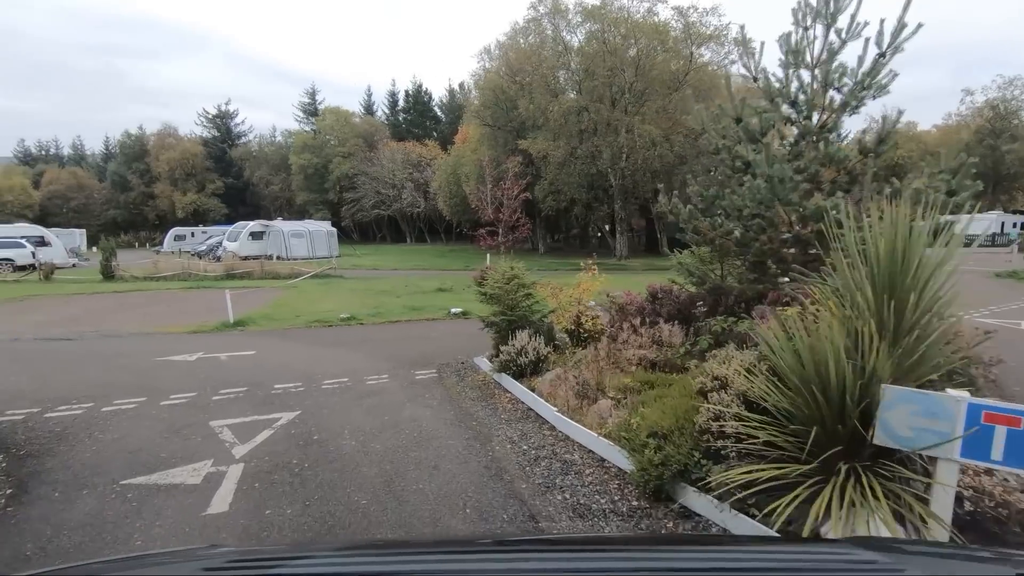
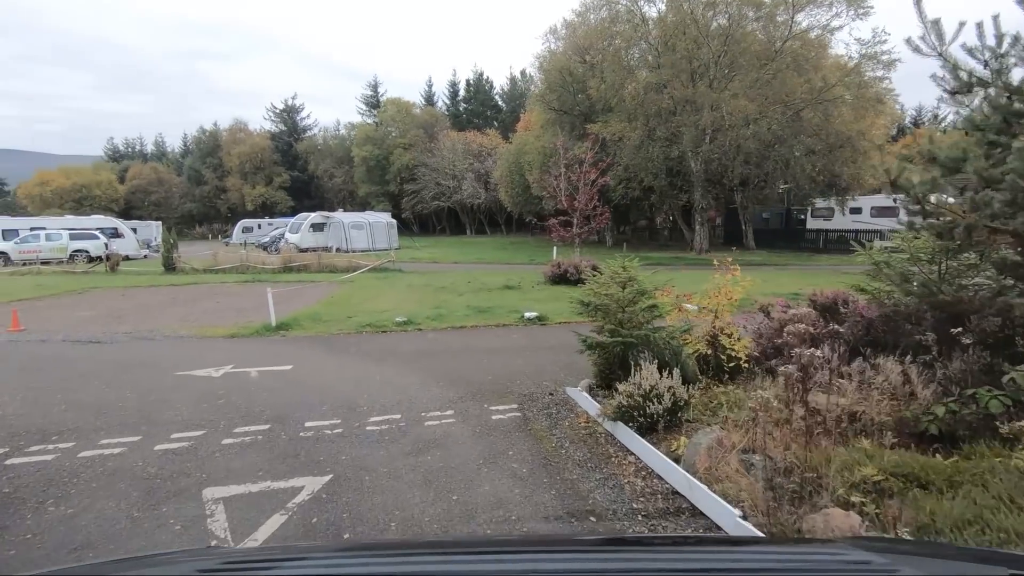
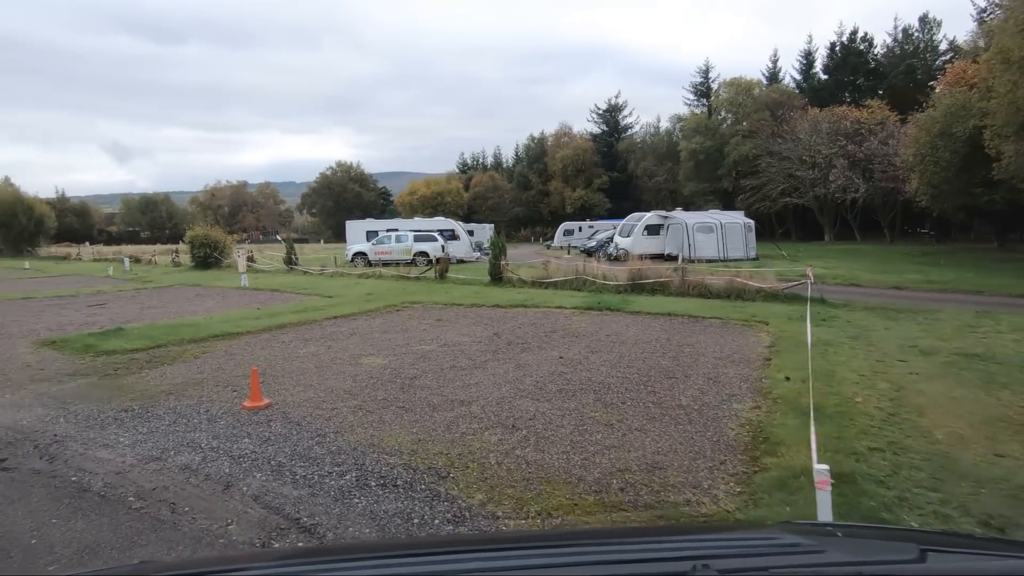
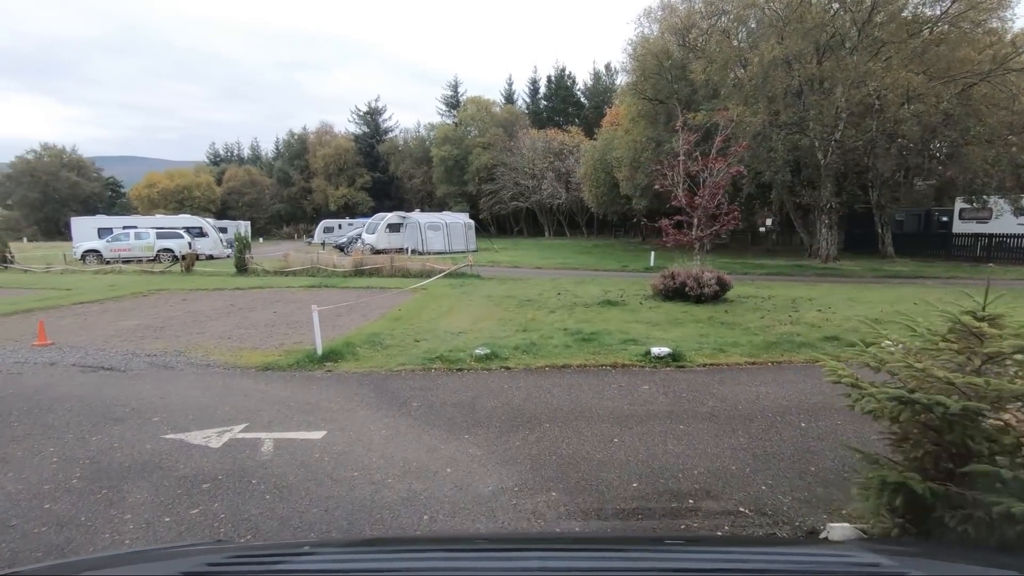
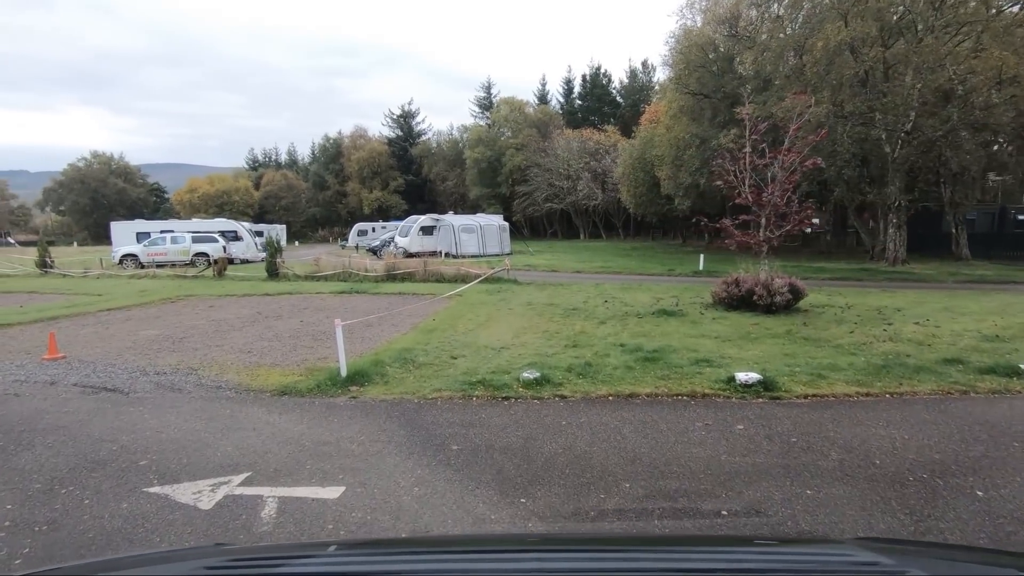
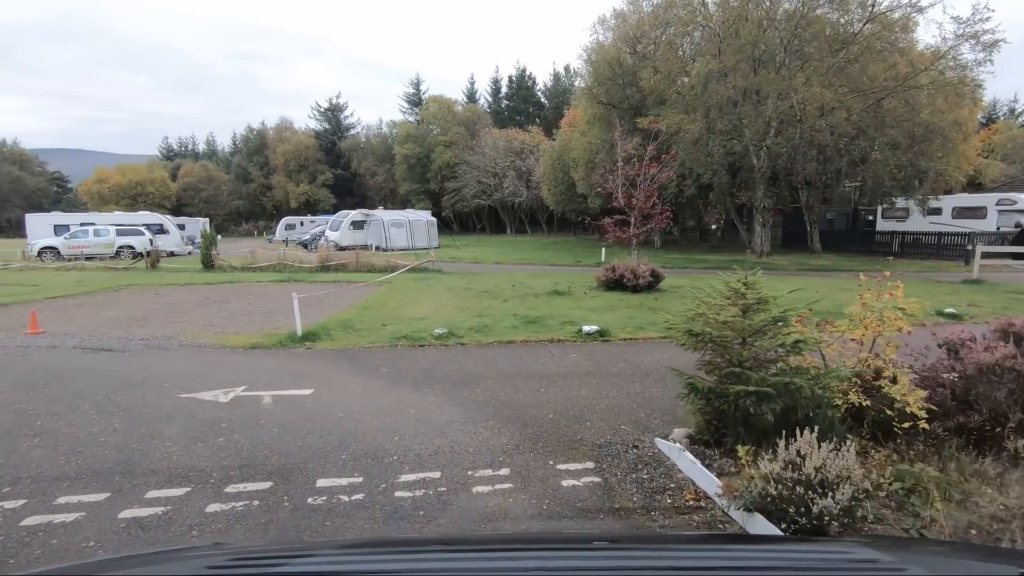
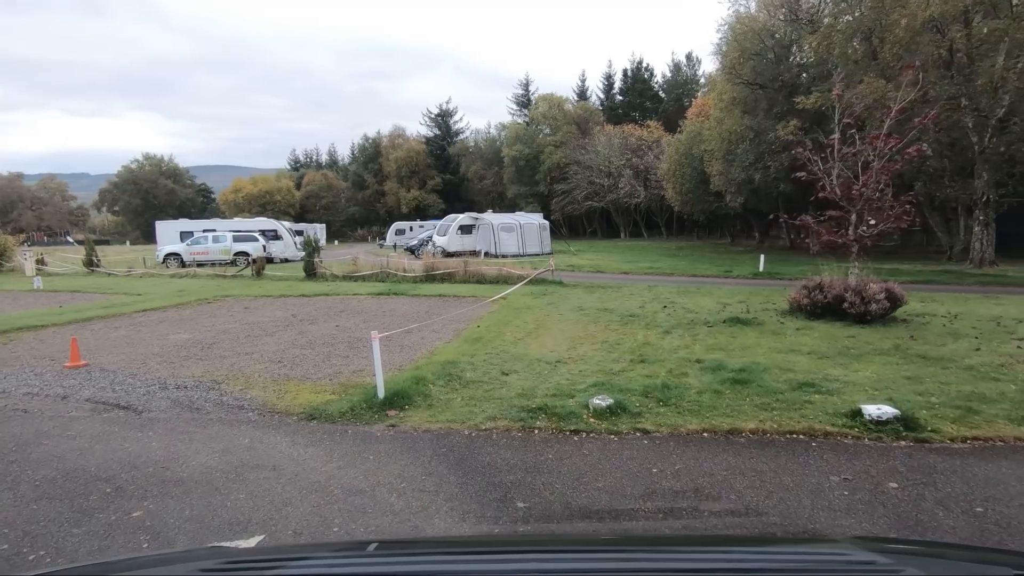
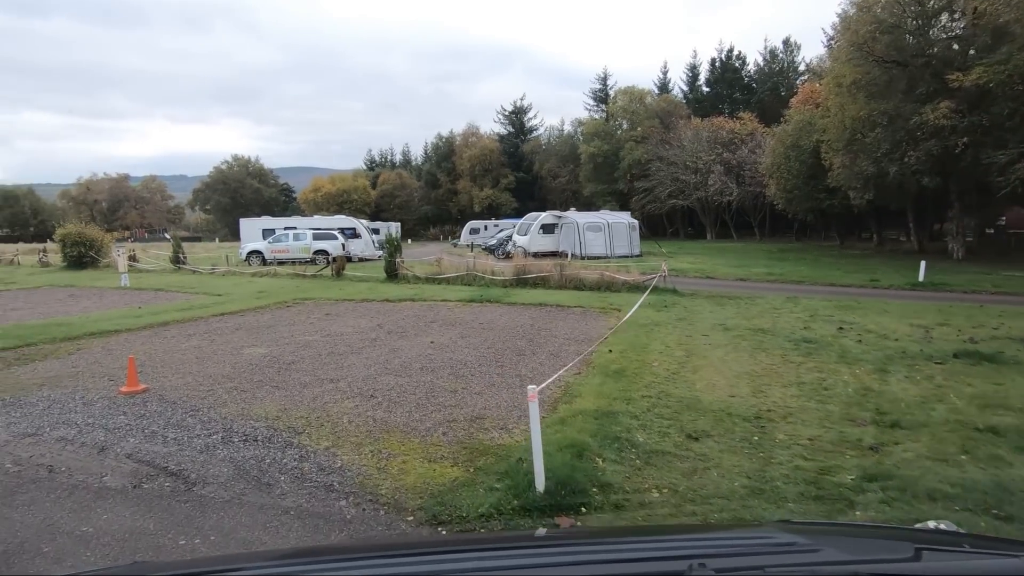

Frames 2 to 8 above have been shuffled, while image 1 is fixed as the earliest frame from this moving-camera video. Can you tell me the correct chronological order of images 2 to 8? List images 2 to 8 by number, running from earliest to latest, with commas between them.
2, 6, 4, 5, 7, 8, 3
